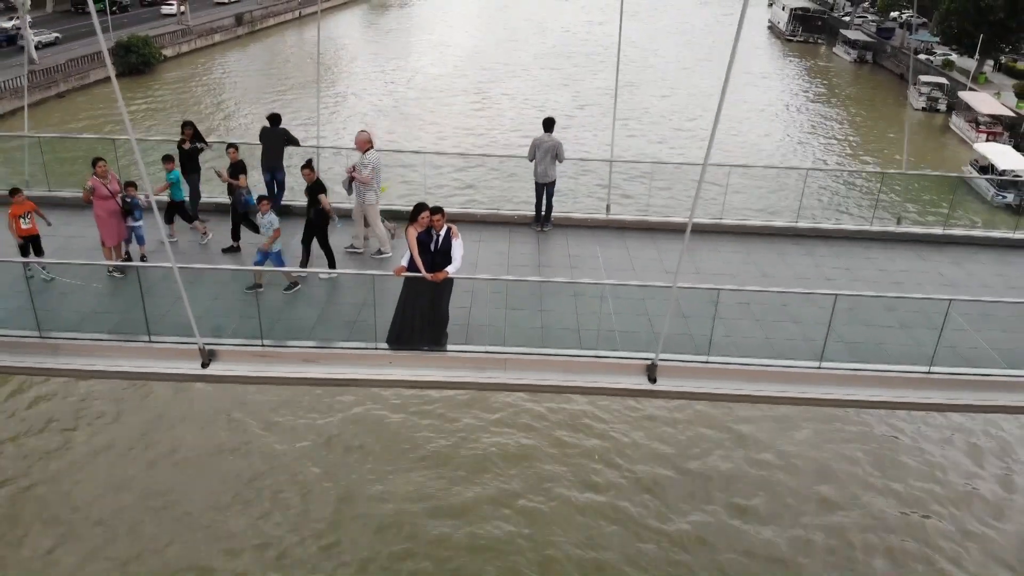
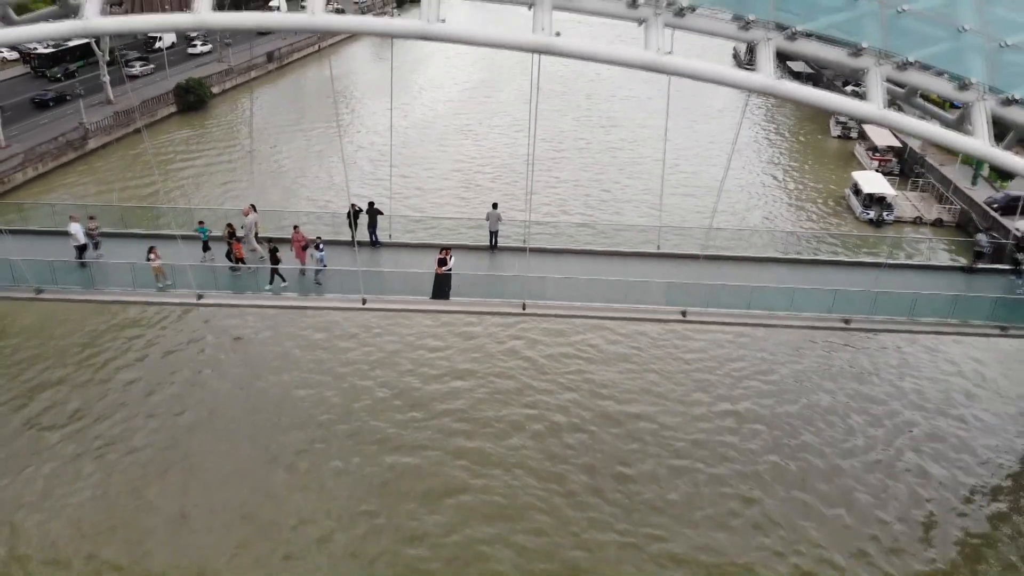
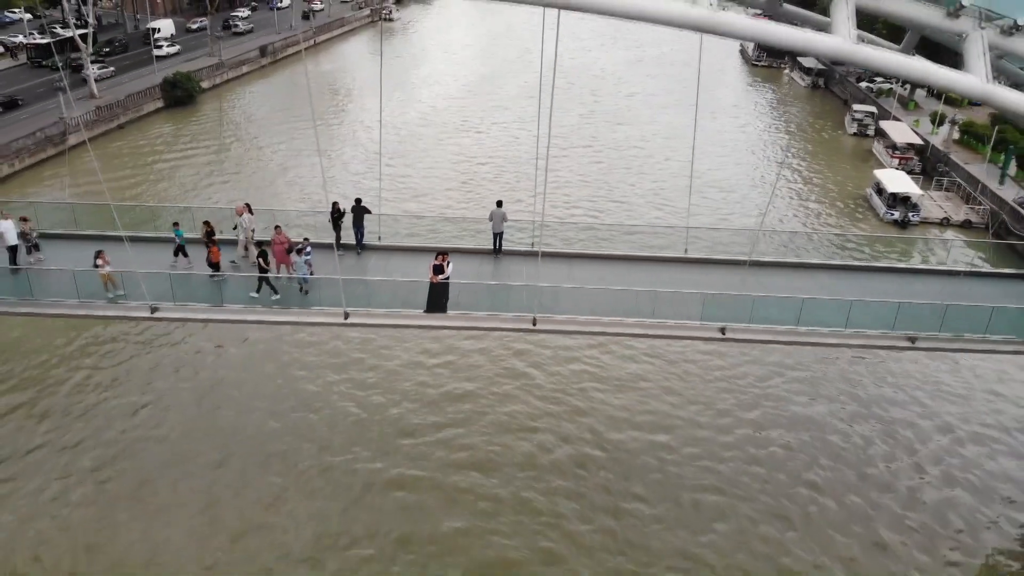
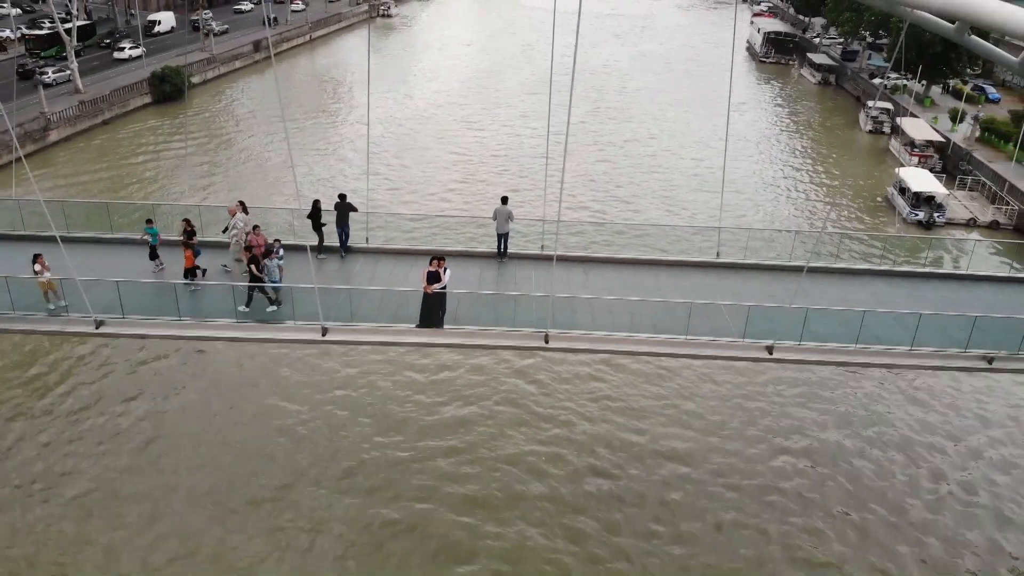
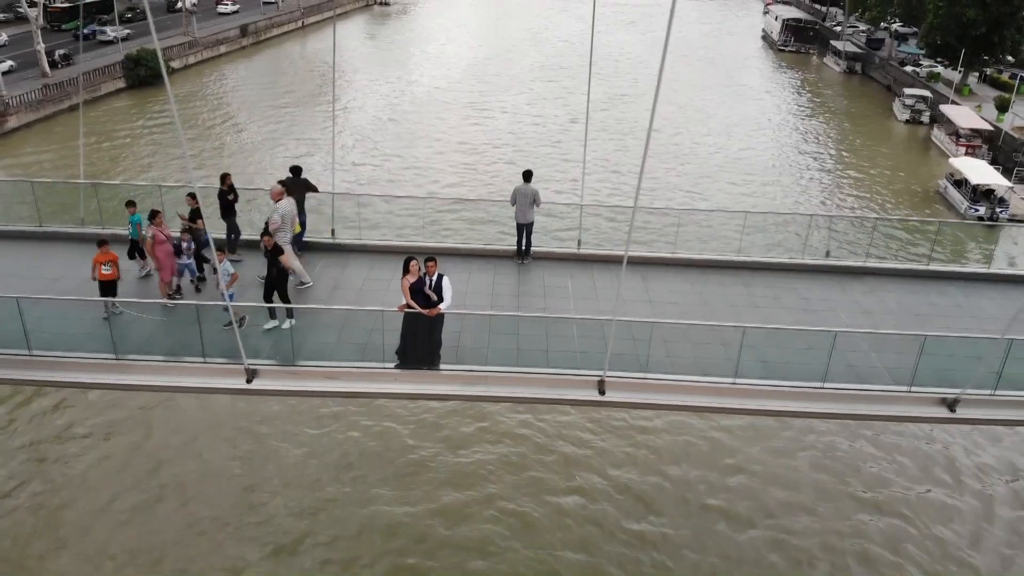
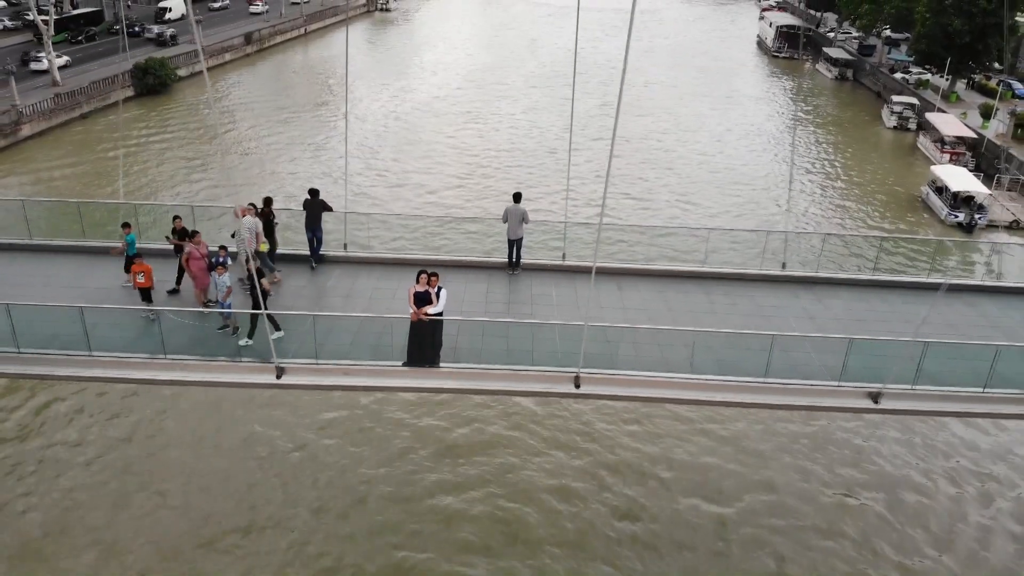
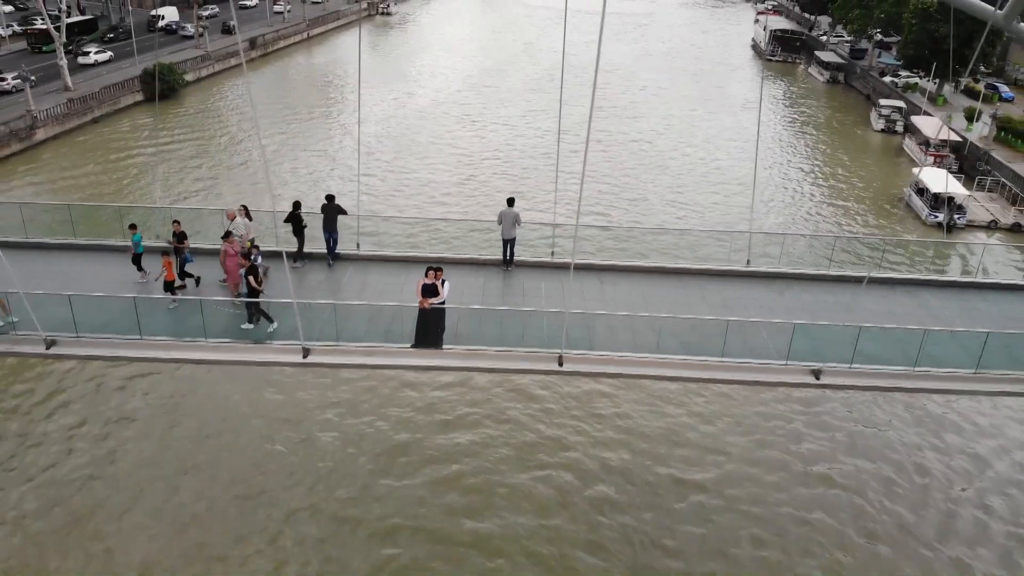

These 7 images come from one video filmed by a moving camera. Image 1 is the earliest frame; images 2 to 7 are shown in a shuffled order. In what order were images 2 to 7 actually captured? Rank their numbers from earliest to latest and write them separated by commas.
5, 6, 7, 4, 3, 2
